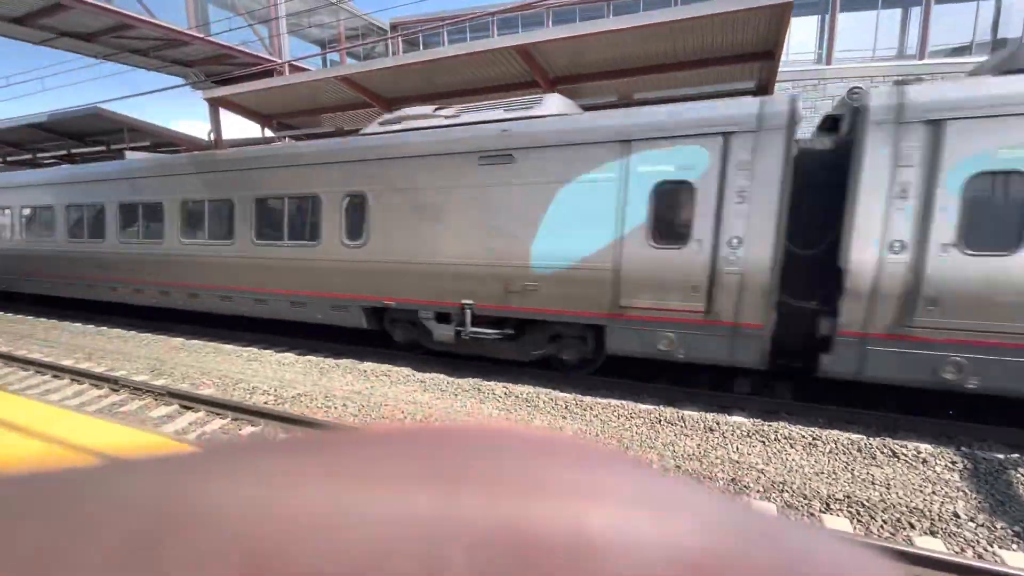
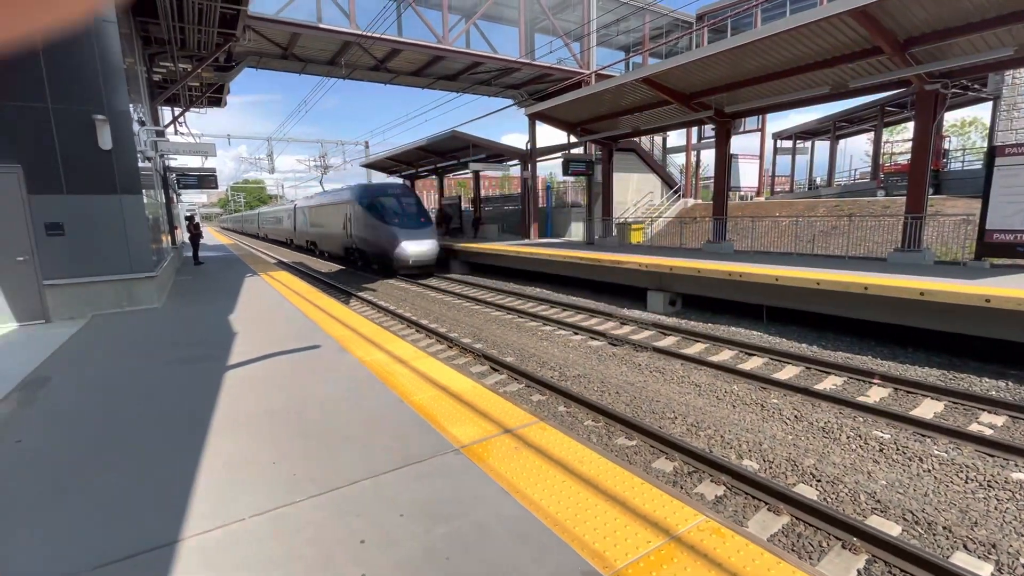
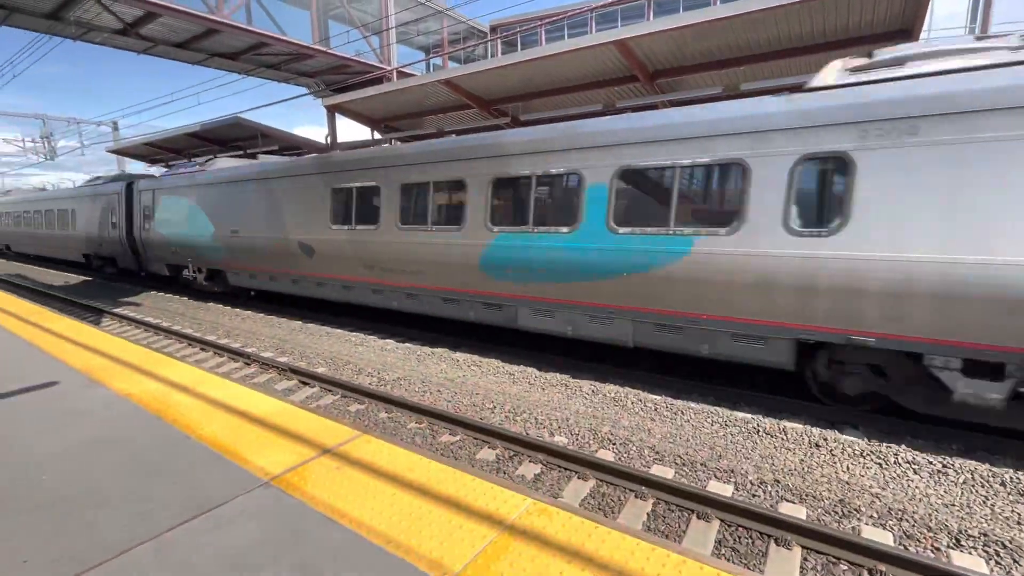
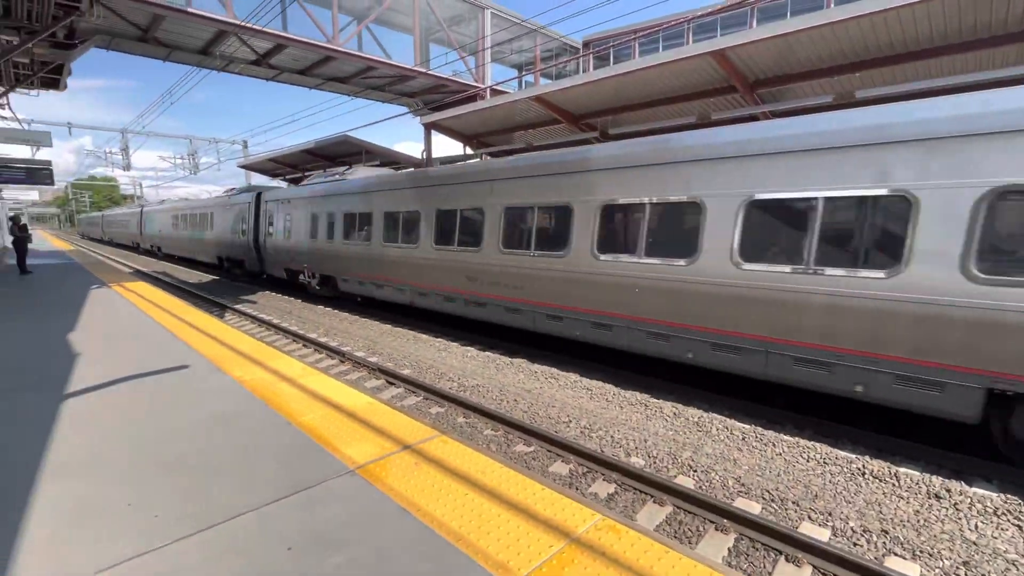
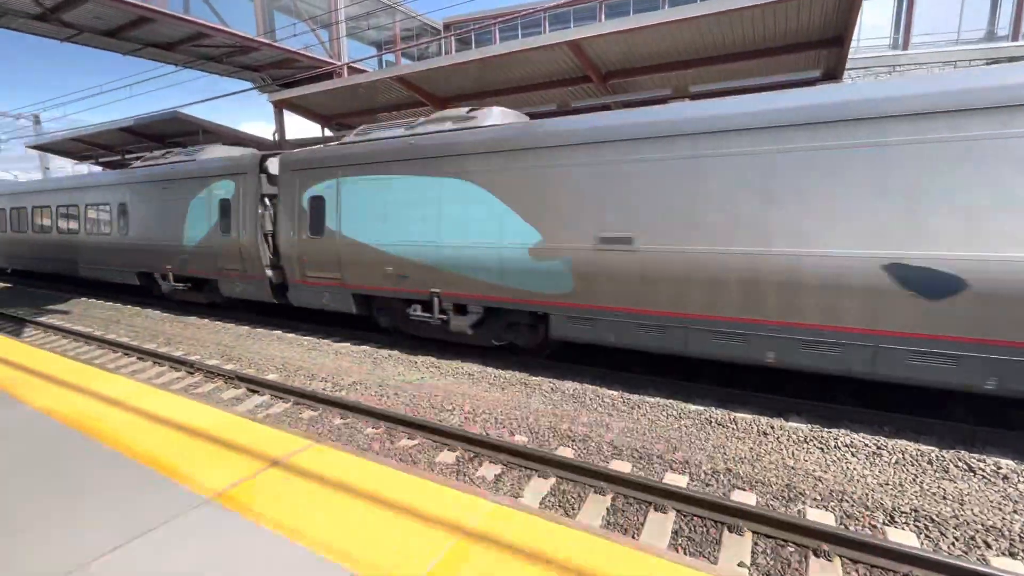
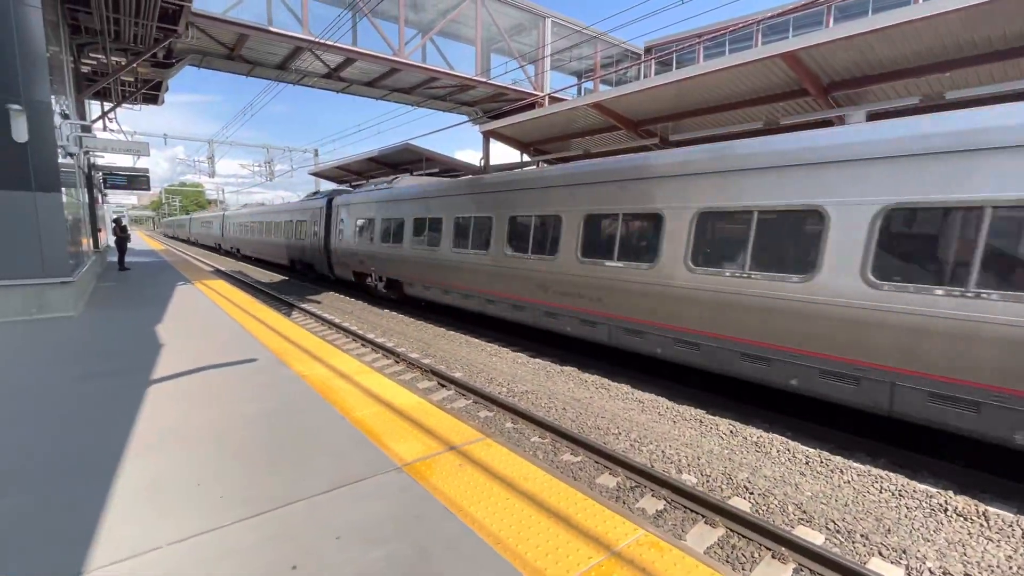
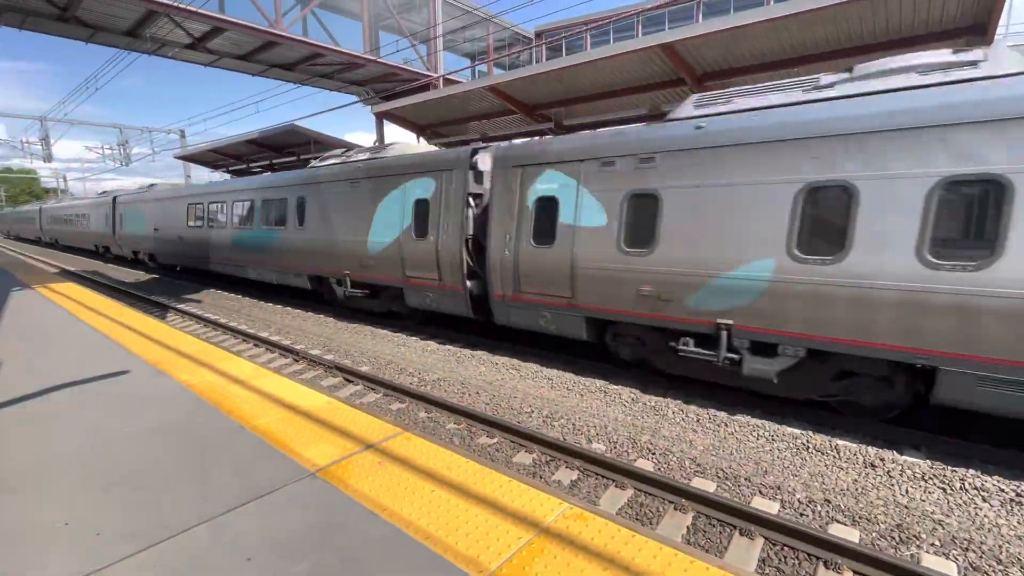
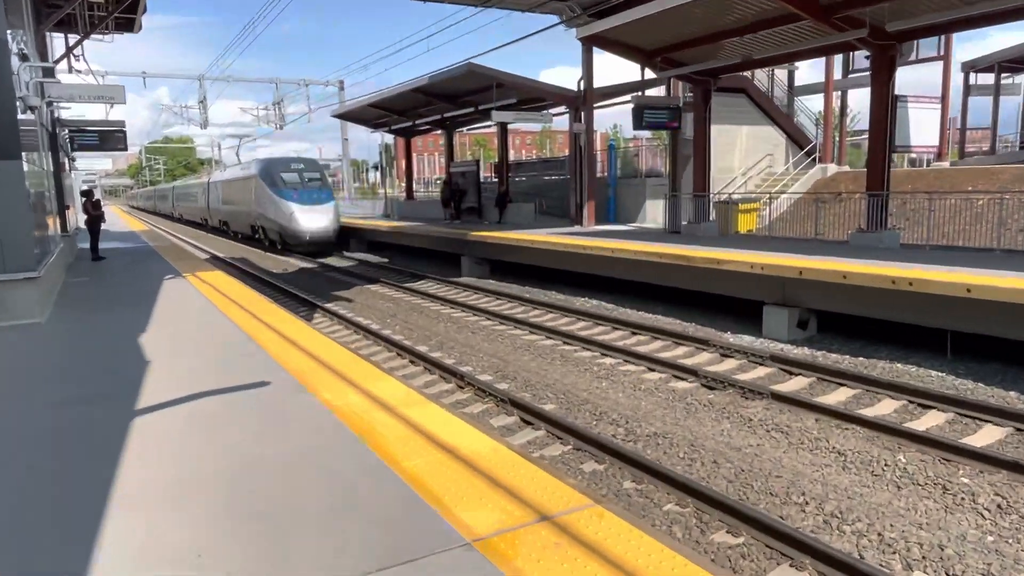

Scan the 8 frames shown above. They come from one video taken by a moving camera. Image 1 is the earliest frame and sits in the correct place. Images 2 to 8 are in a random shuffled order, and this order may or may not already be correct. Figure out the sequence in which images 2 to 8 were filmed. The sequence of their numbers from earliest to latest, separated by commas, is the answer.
5, 3, 7, 4, 6, 2, 8
